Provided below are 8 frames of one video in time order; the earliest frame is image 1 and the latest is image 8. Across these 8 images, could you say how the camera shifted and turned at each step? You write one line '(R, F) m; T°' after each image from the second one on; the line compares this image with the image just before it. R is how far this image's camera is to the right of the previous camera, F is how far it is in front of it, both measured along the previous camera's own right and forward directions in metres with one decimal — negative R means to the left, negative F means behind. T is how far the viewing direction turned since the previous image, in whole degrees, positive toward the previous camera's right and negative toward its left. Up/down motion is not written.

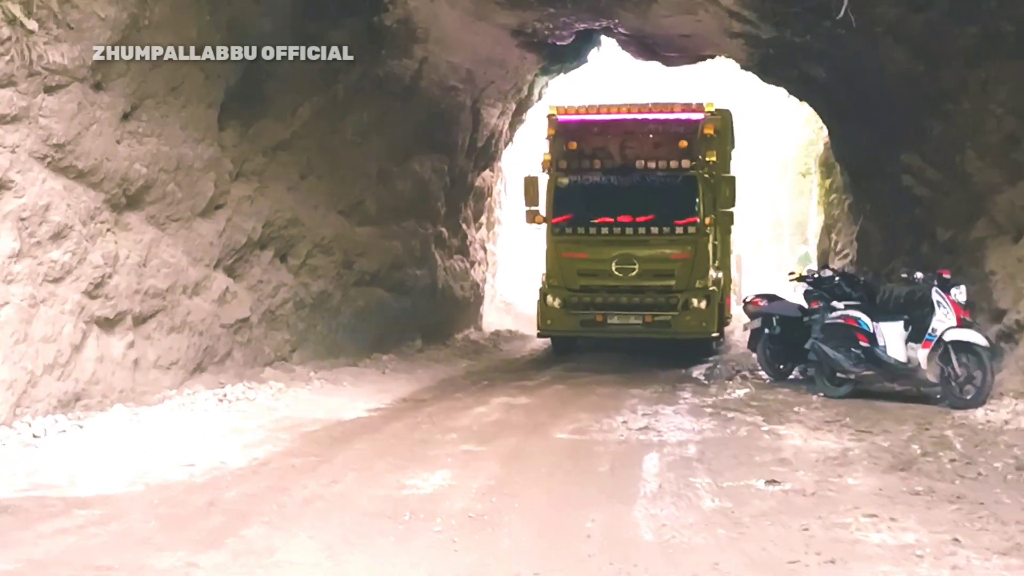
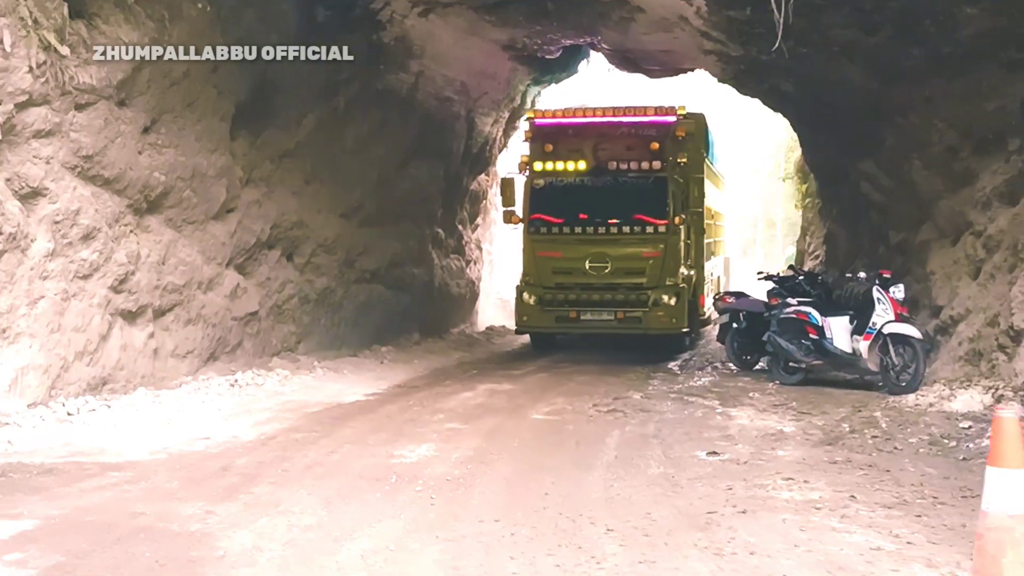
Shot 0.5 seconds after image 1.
(+0.3, -0.9) m; -1°
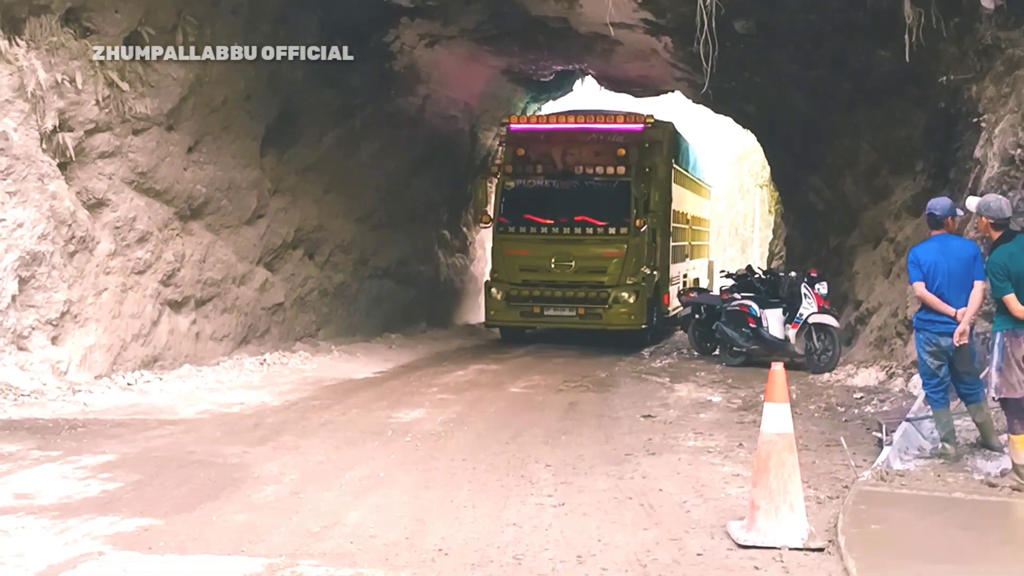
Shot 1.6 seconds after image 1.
(+0.5, -1.7) m; -1°
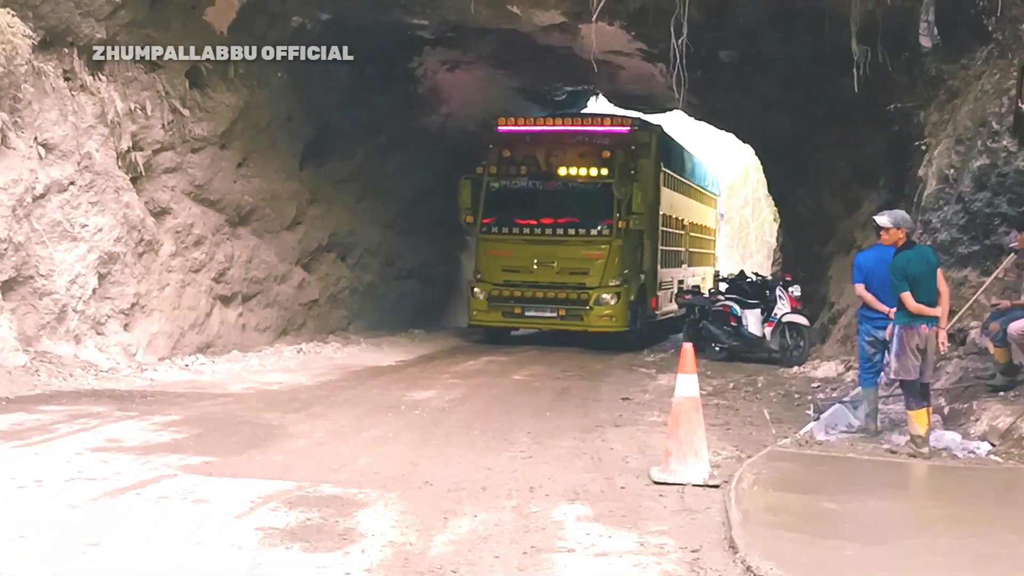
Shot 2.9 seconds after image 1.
(+0.5, -1.5) m; -3°
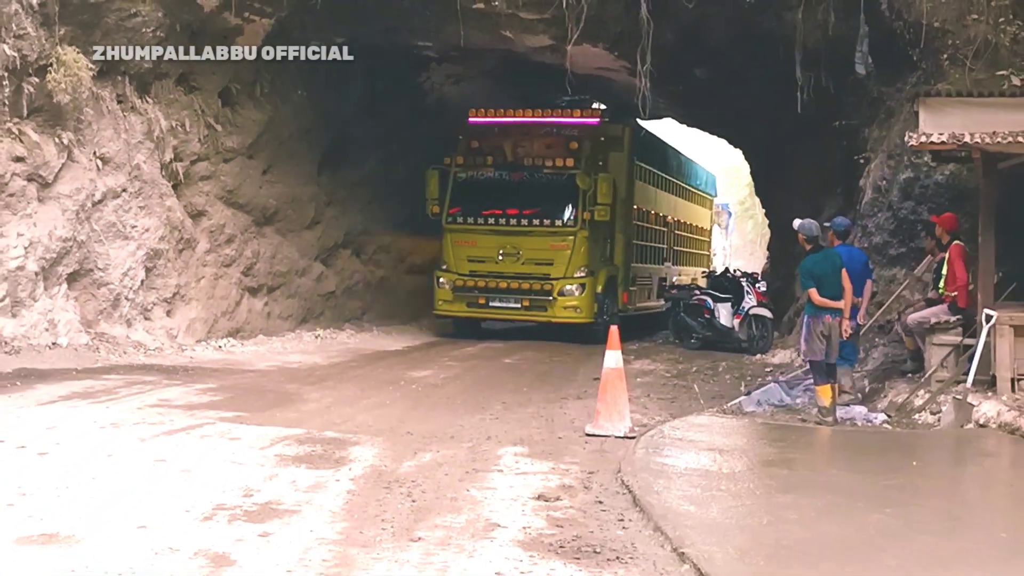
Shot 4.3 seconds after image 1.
(+0.6, -1.6) m; -2°
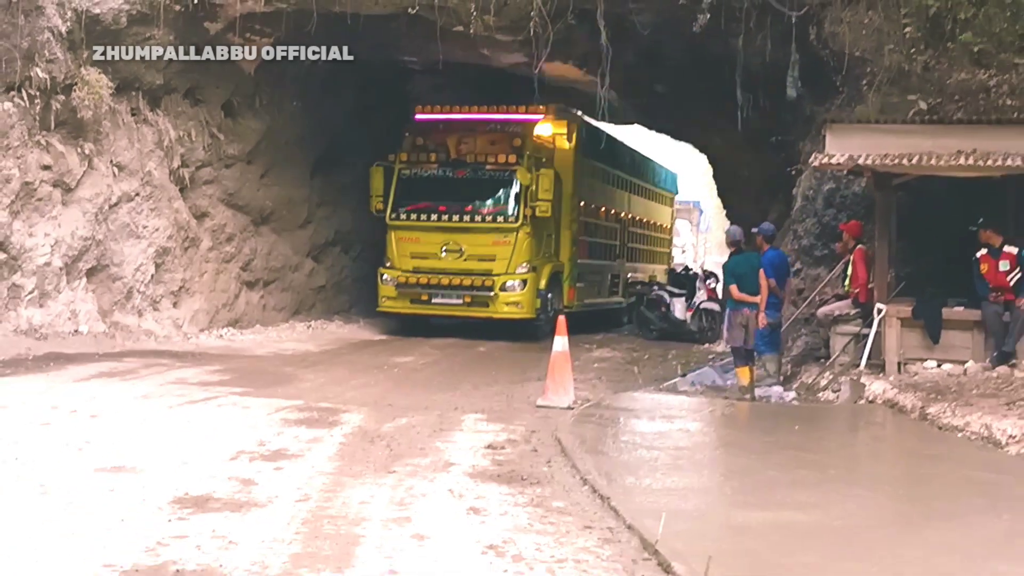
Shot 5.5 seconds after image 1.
(+0.3, -1.6) m; +1°
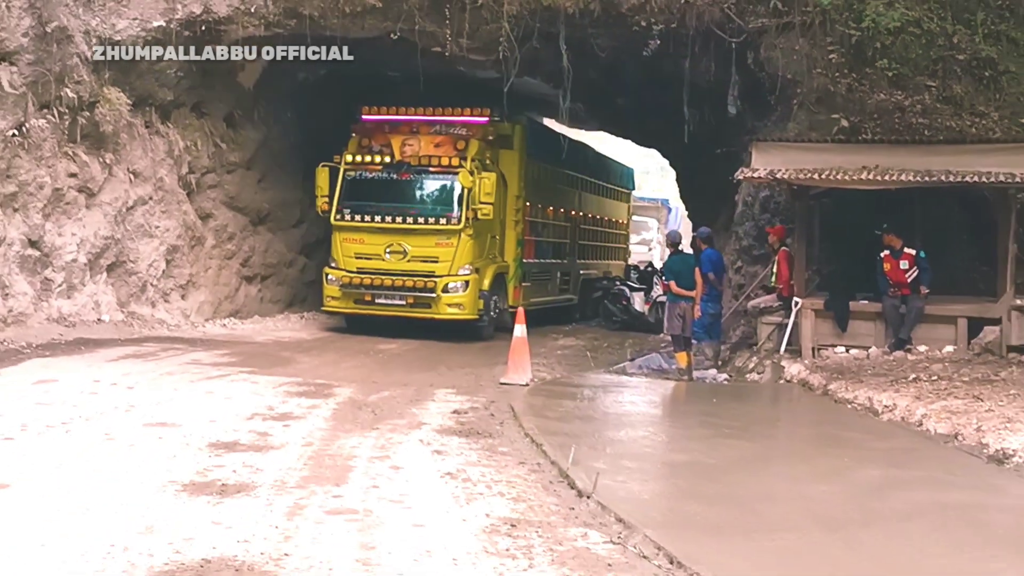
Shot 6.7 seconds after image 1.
(+0.3, -1.7) m; +1°
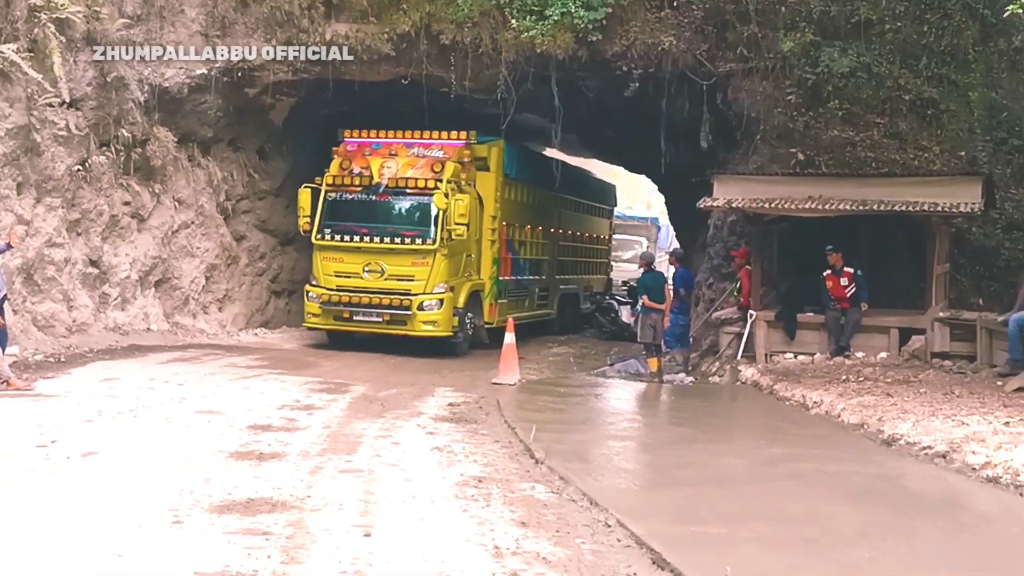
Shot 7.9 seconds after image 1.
(+0.5, -1.9) m; -1°
